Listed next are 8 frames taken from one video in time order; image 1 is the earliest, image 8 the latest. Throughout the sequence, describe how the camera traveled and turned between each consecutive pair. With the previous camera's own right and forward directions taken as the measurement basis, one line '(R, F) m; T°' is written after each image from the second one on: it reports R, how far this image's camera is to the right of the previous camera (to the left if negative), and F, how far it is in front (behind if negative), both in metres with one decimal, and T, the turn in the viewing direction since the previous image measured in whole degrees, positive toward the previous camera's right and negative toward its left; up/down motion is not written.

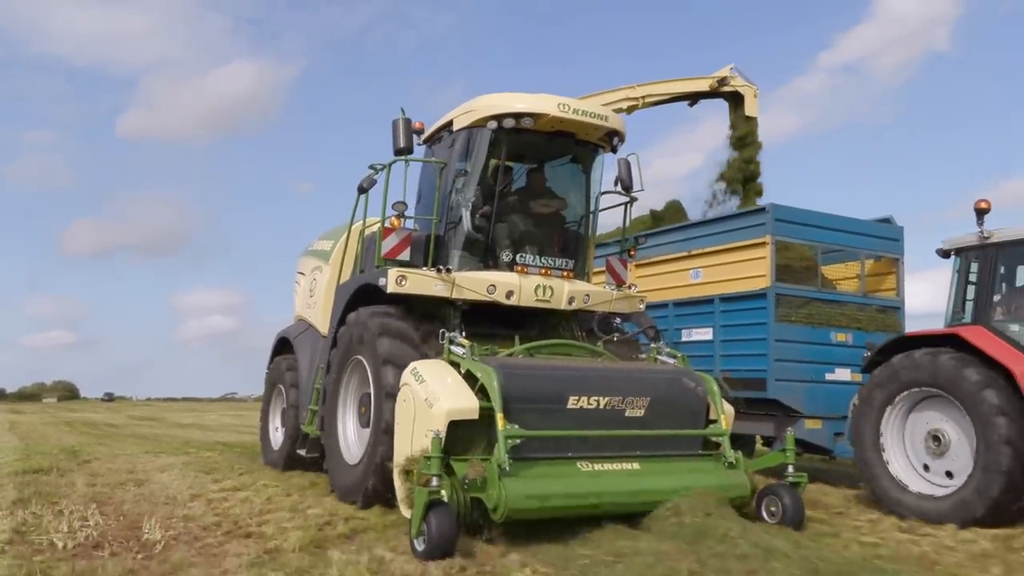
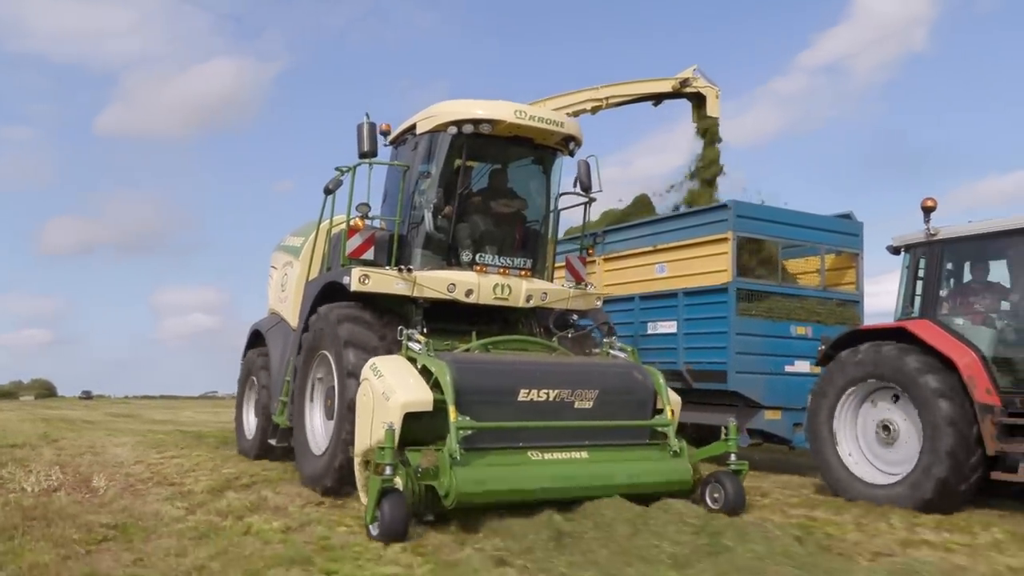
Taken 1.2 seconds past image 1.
(+0.1, -0.3) m; +1°
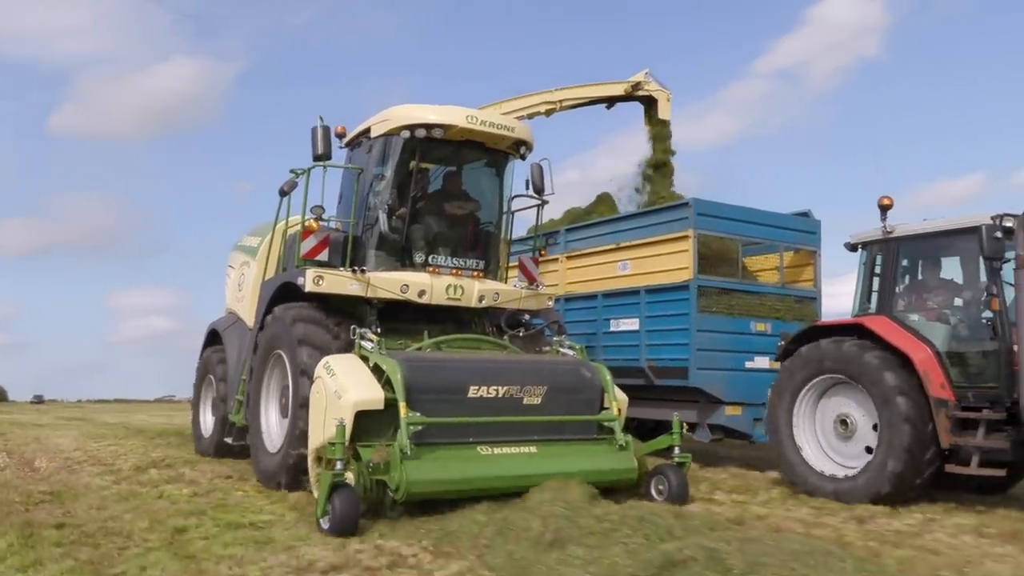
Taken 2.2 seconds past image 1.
(+0.1, -0.2) m; +2°
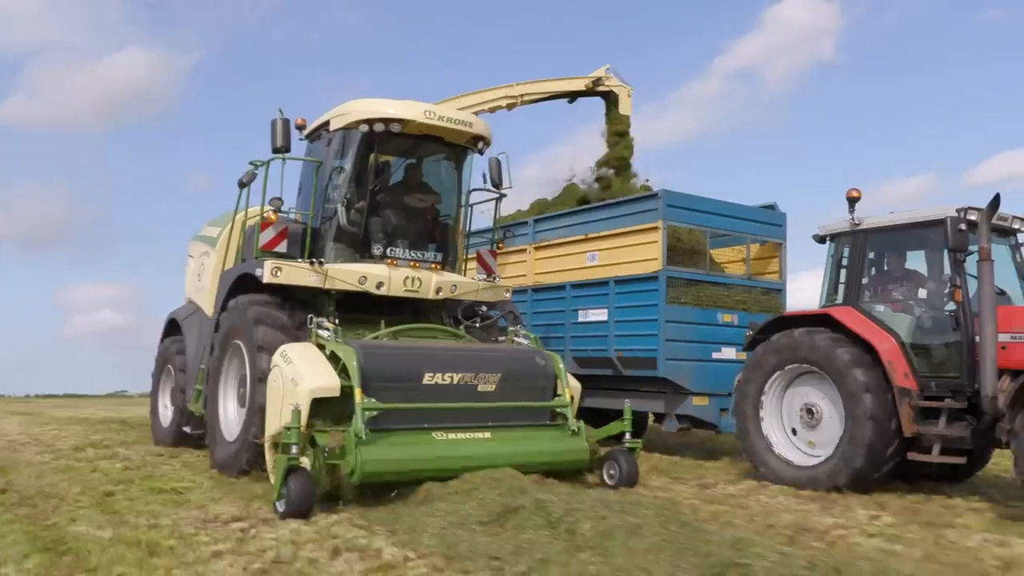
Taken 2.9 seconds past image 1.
(+0.1, -0.2) m; +1°
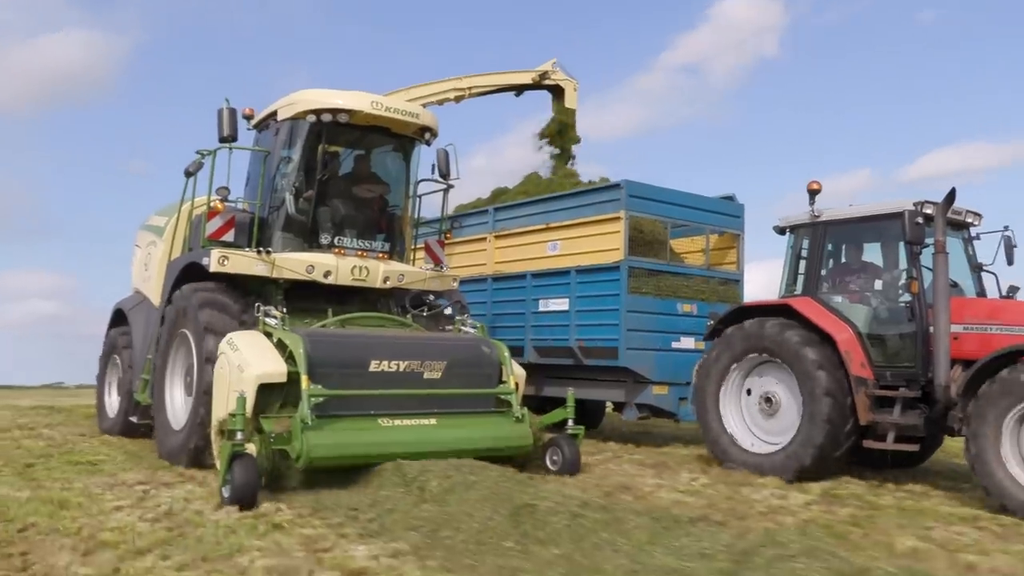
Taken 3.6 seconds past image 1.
(+0.1, -0.1) m; +2°
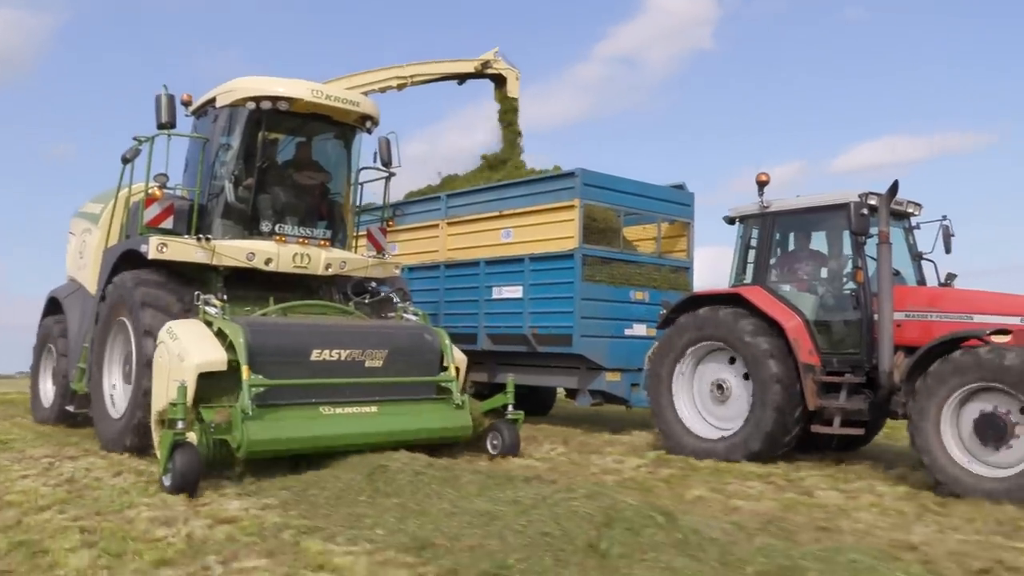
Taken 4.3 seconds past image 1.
(+0.1, -0.1) m; +2°
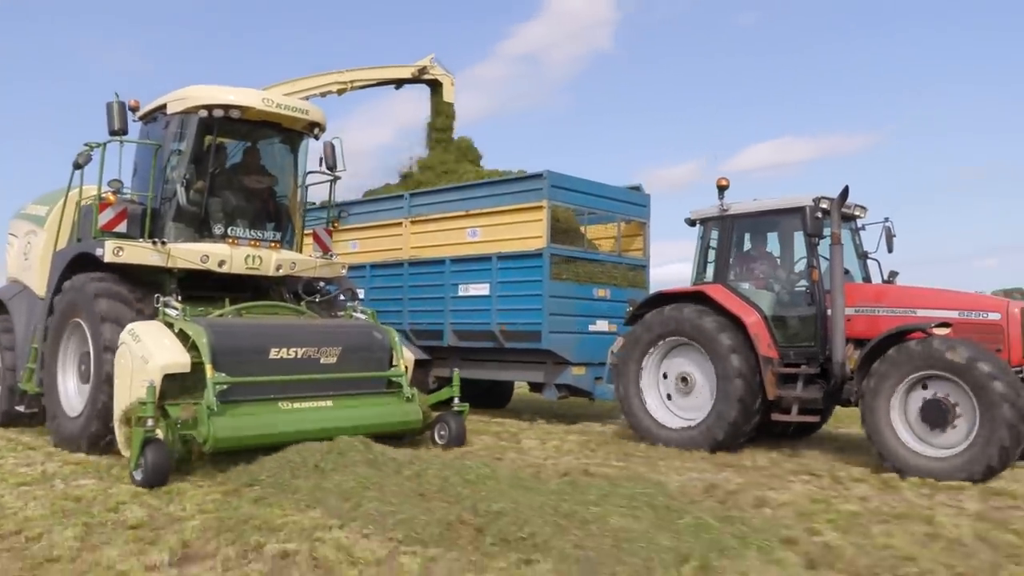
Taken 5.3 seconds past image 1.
(+0.1, -0.2) m; +2°
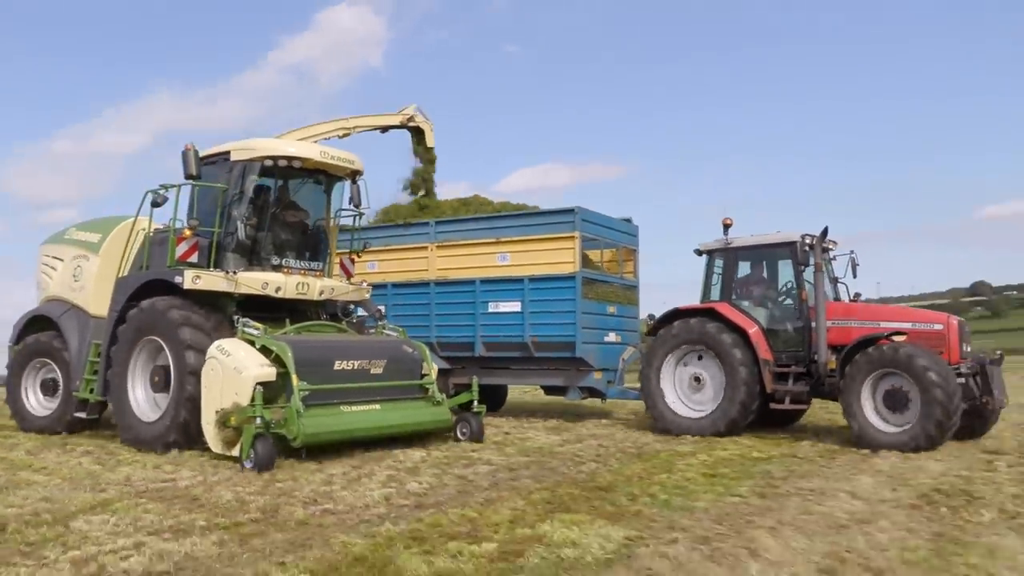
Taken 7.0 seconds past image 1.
(+0.1, -1.3) m; -2°
